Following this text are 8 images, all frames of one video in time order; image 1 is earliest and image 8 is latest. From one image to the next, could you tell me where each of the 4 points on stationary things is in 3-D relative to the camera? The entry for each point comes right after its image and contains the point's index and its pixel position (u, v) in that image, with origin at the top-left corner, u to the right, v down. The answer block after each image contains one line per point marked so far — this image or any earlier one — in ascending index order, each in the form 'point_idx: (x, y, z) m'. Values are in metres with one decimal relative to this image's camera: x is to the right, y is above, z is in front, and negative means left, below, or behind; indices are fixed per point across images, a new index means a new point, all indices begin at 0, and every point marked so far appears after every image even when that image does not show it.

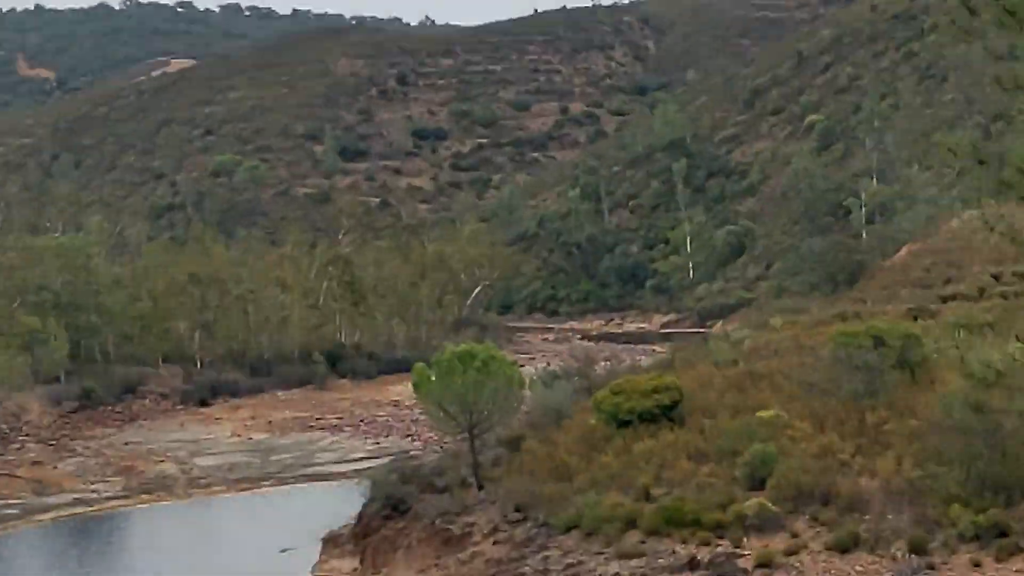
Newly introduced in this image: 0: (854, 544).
0: (+3.7, -2.7, +19.1) m
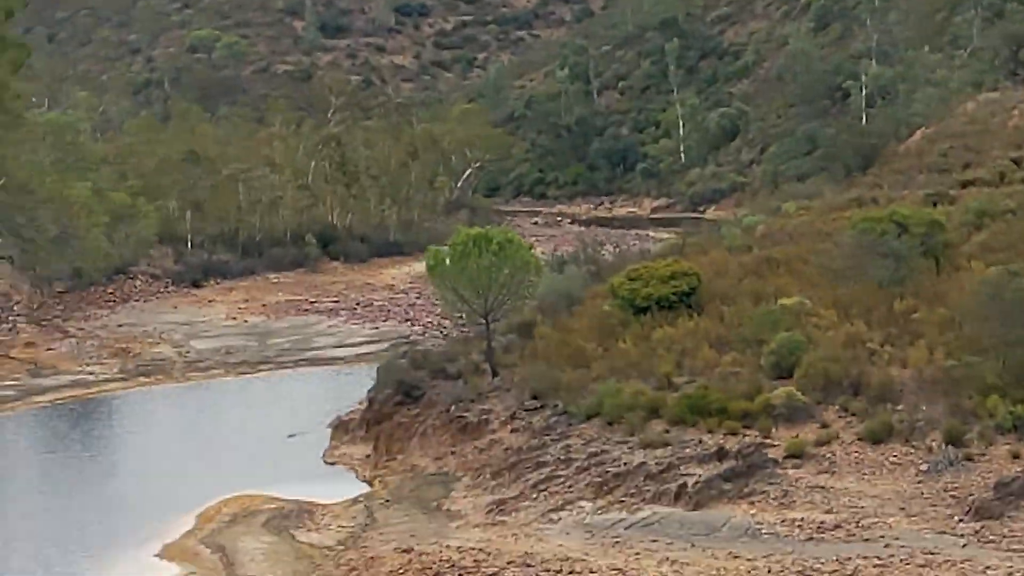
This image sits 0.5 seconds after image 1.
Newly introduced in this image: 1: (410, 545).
0: (+3.9, -1.5, +18.7) m
1: (-1.0, -2.6, +17.9) m
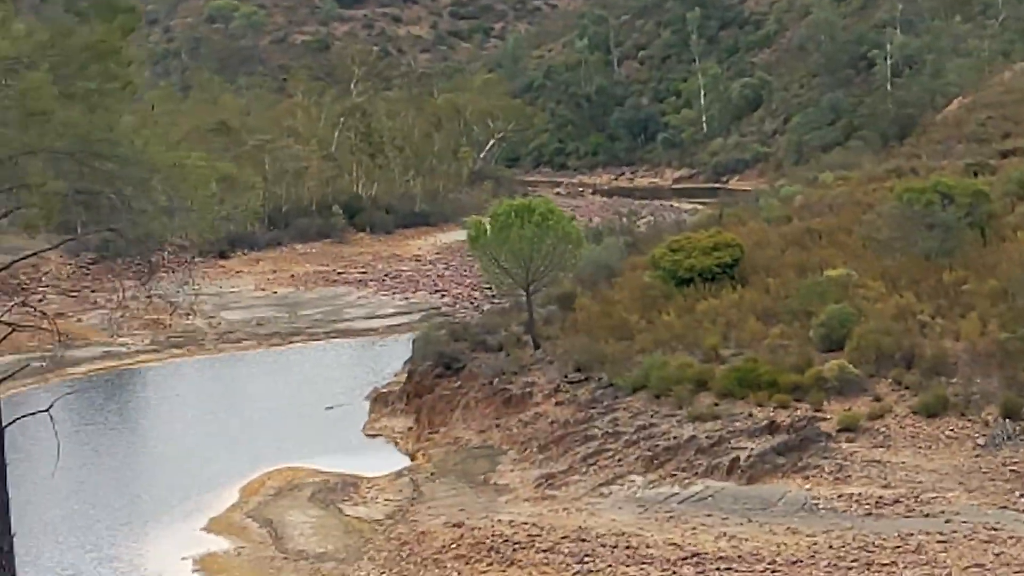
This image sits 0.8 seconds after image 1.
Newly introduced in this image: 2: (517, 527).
0: (+4.4, -1.2, +18.4) m
1: (-0.5, -2.3, +17.7) m
2: (0.0, -2.3, +17.0) m
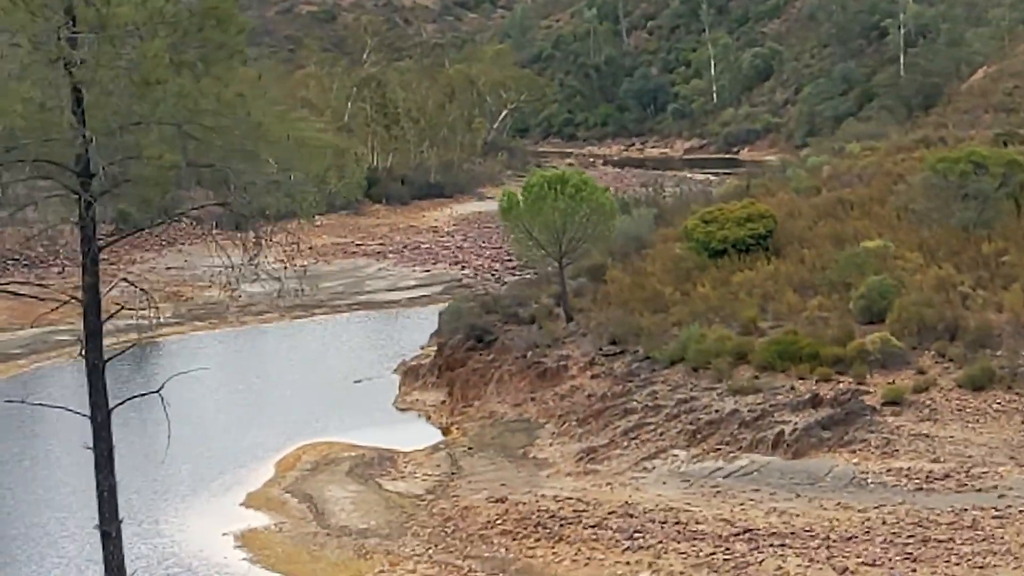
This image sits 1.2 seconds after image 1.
0: (+4.9, -1.0, +18.2) m
1: (-0.1, -2.0, +17.5) m
2: (+0.5, -2.0, +16.8) m
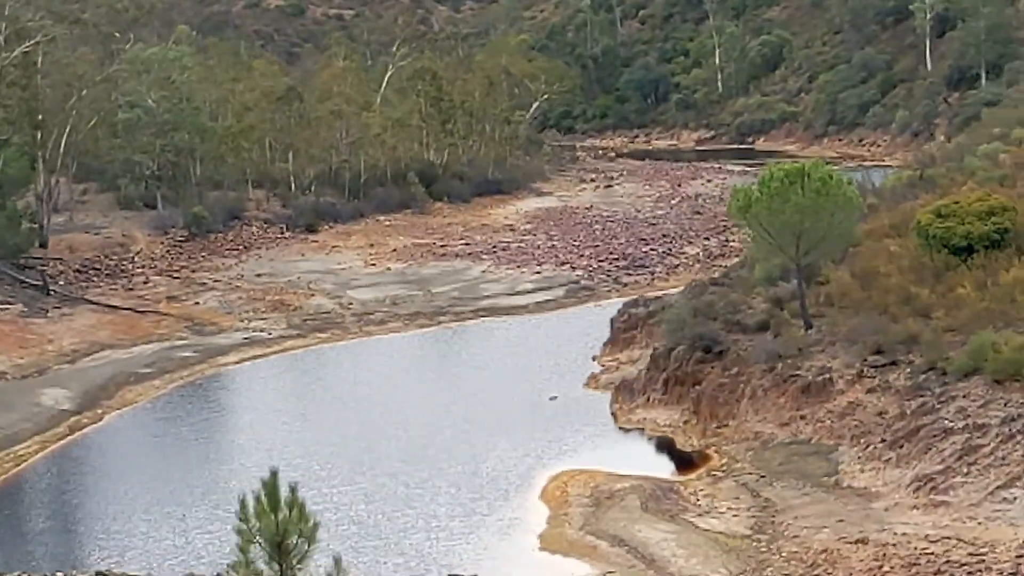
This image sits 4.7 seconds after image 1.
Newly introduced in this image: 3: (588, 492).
0: (+7.8, -0.9, +16.2) m
1: (+2.9, -2.1, +15.3) m
2: (+3.5, -2.1, +14.6) m
3: (+0.8, -2.0, +17.8) m
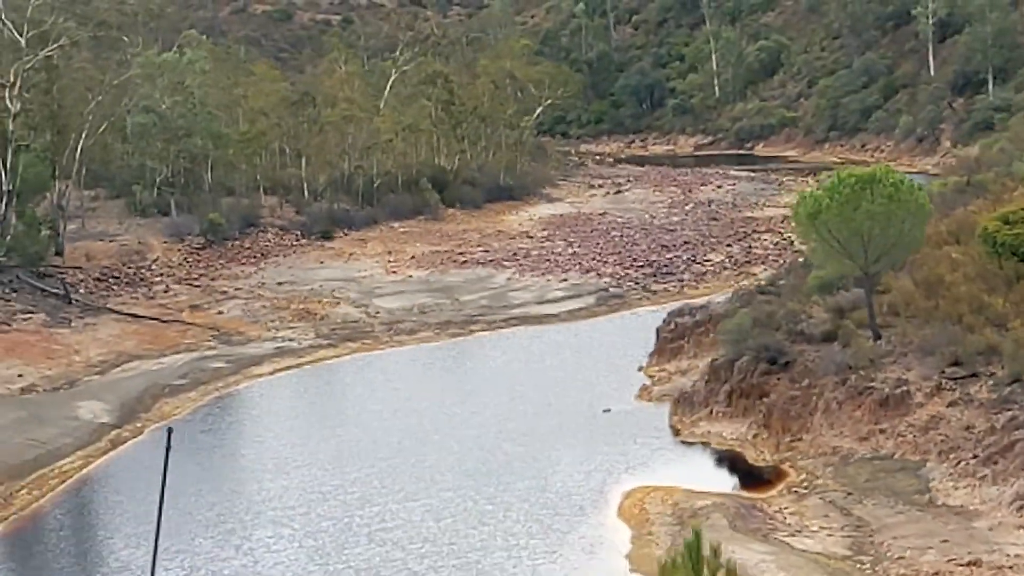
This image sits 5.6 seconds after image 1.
0: (+8.6, -1.0, +15.7) m
1: (+3.7, -2.2, +14.7) m
2: (+4.3, -2.2, +14.0) m
3: (+1.5, -2.1, +17.2) m
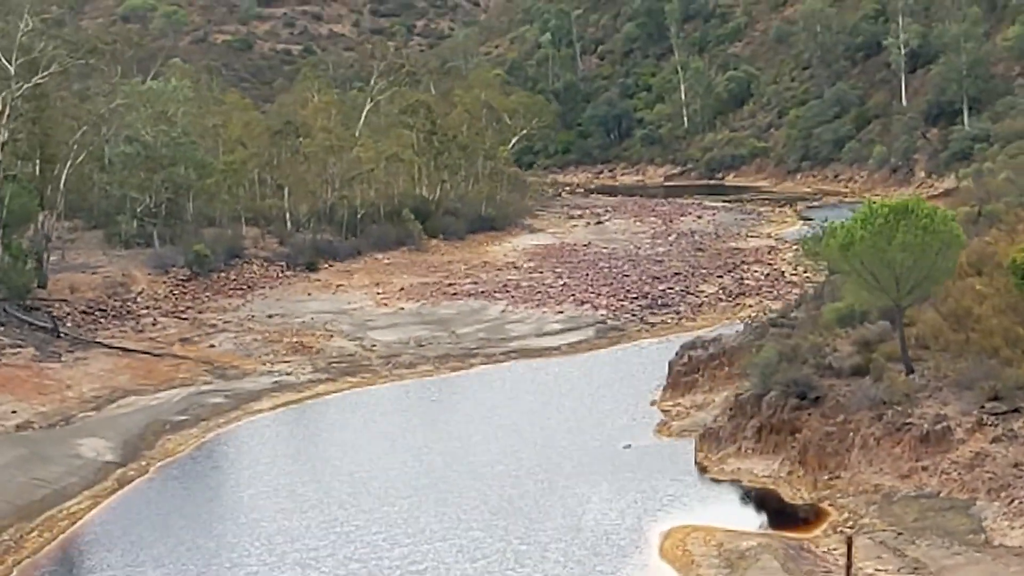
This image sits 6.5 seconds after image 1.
0: (+9.0, -1.3, +15.3) m
1: (+4.1, -2.5, +14.2) m
2: (+4.7, -2.4, +13.6) m
3: (+1.9, -2.4, +16.6) m
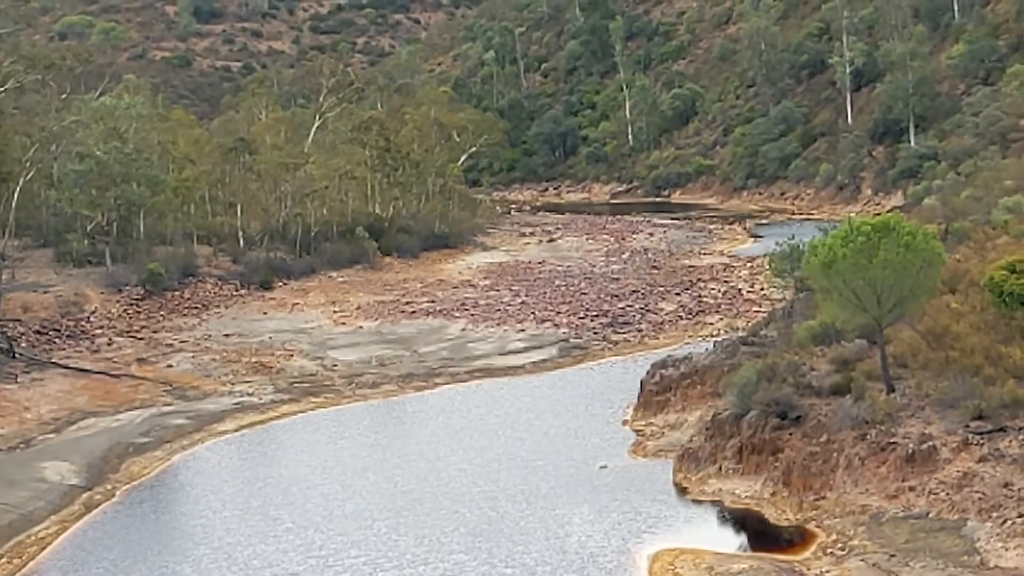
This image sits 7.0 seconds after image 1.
0: (+8.9, -1.5, +15.3) m
1: (+4.1, -2.6, +14.1) m
2: (+4.7, -2.6, +13.4) m
3: (+1.8, -2.6, +16.4) m
